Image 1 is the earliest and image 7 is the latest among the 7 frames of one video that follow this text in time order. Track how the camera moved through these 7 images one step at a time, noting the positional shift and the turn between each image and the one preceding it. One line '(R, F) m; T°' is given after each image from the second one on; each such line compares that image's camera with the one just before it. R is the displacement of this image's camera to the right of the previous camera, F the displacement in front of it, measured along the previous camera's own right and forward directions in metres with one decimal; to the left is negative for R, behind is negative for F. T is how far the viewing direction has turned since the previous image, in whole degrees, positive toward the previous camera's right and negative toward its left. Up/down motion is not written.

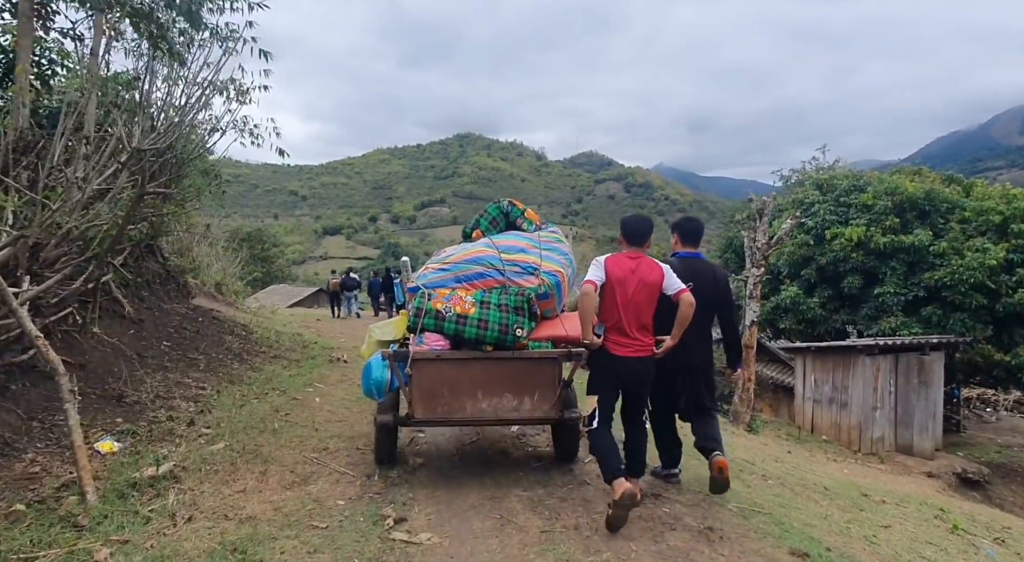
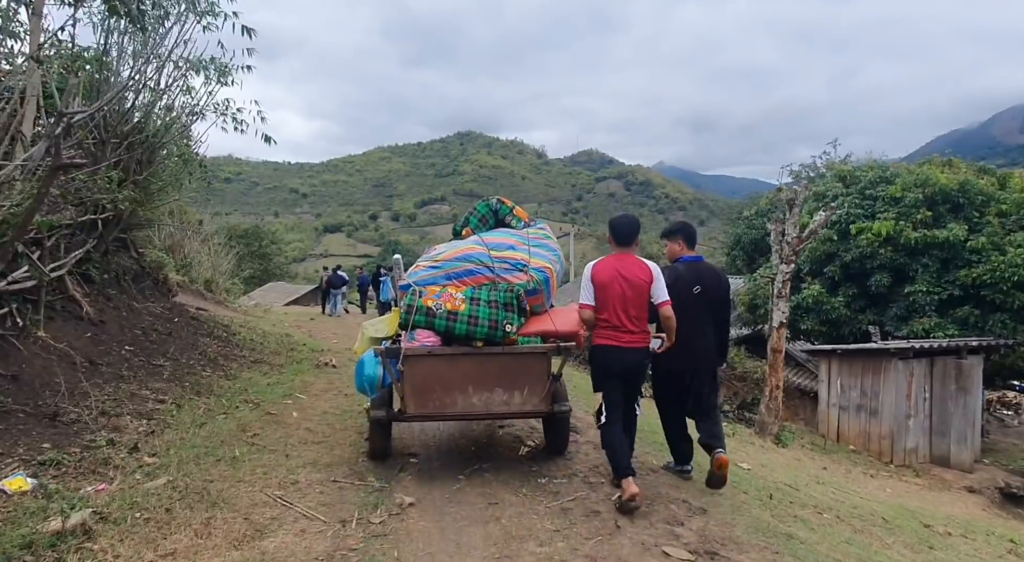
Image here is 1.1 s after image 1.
(-0.1, +0.8) m; 0°
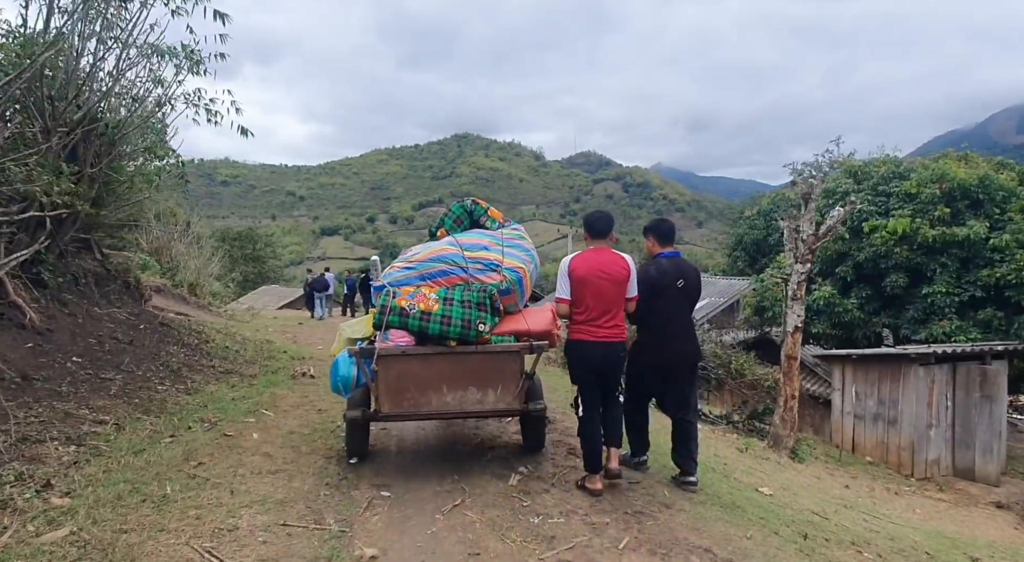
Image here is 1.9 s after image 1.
(+0.1, +0.7) m; 0°
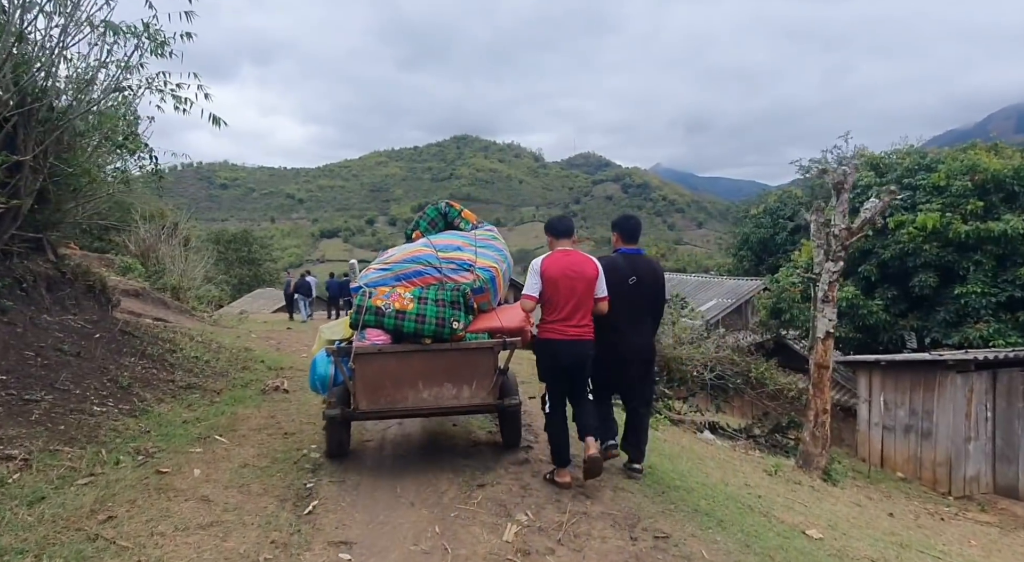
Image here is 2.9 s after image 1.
(0.0, +0.8) m; 0°
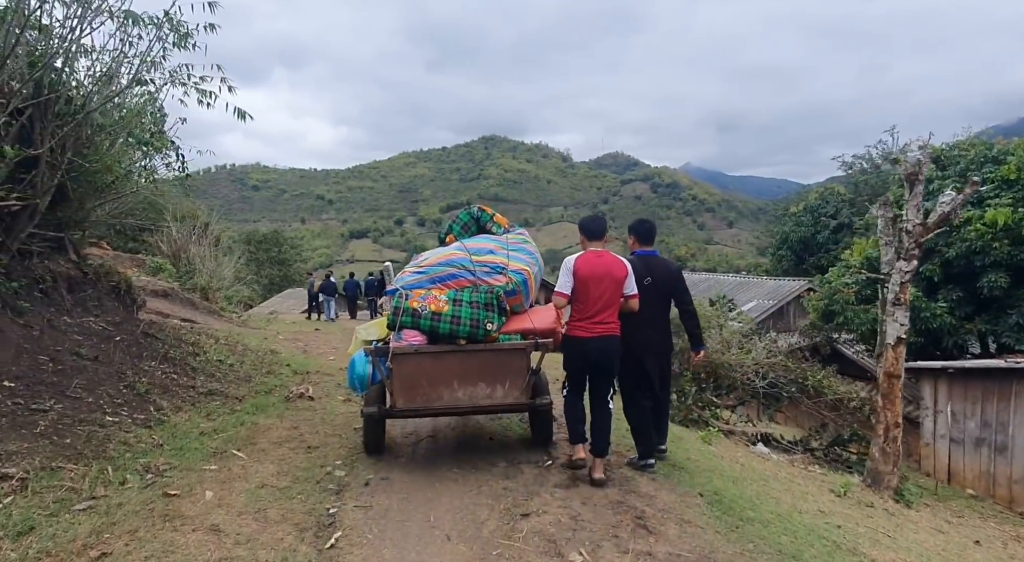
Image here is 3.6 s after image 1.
(-0.1, +0.5) m; -2°
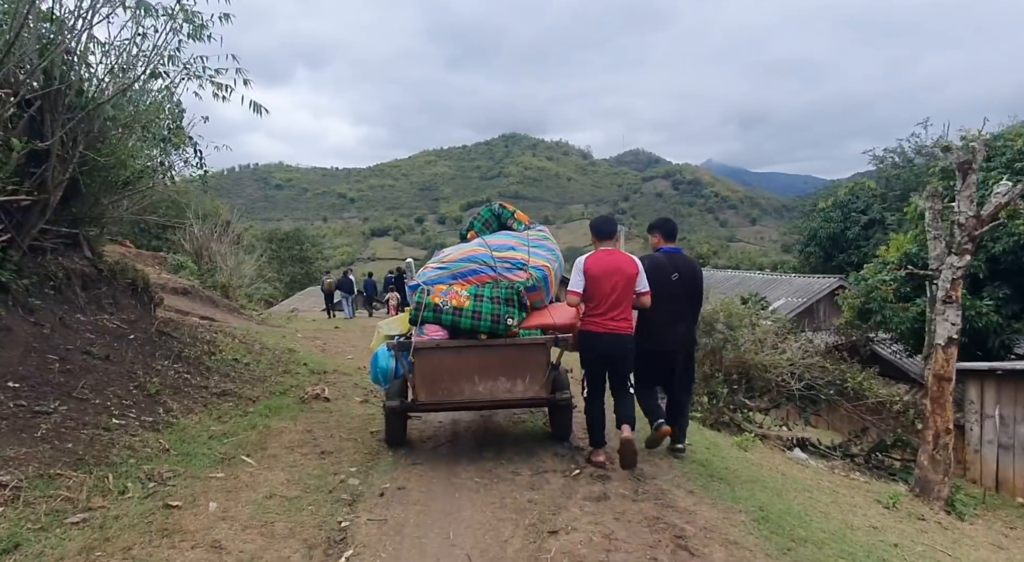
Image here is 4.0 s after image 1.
(0.0, +0.3) m; -2°
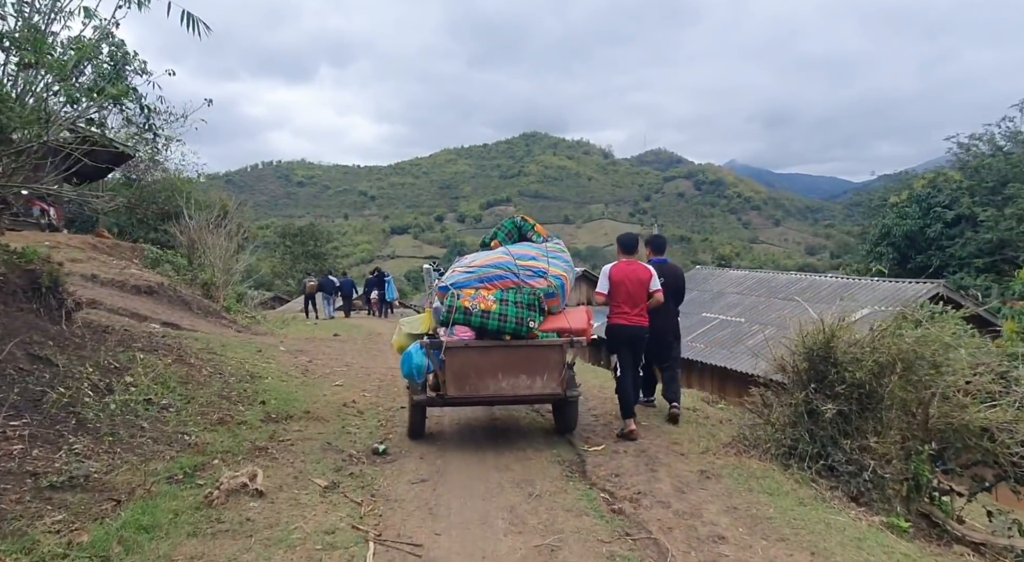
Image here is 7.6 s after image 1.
(-0.3, +2.8) m; -2°
